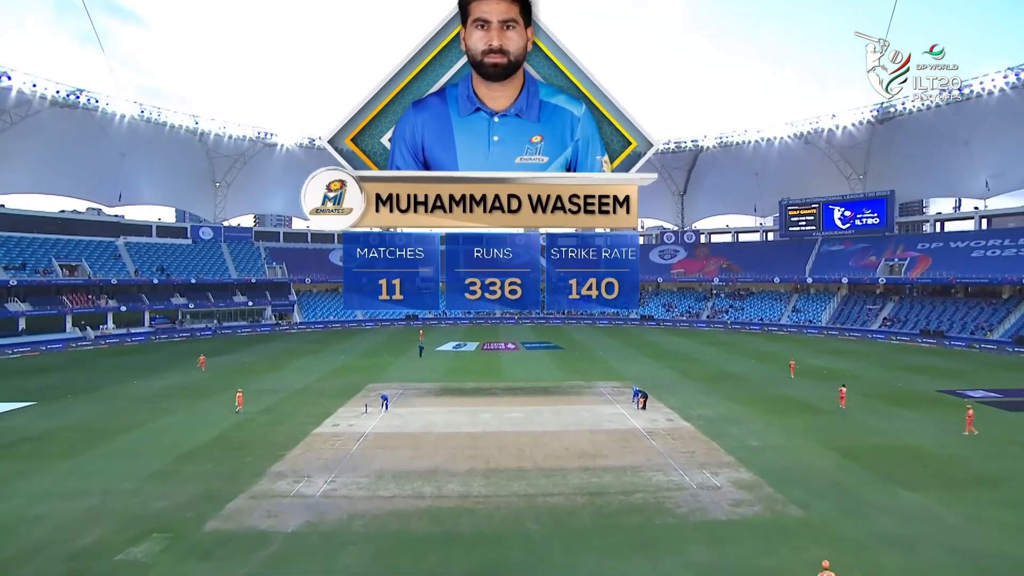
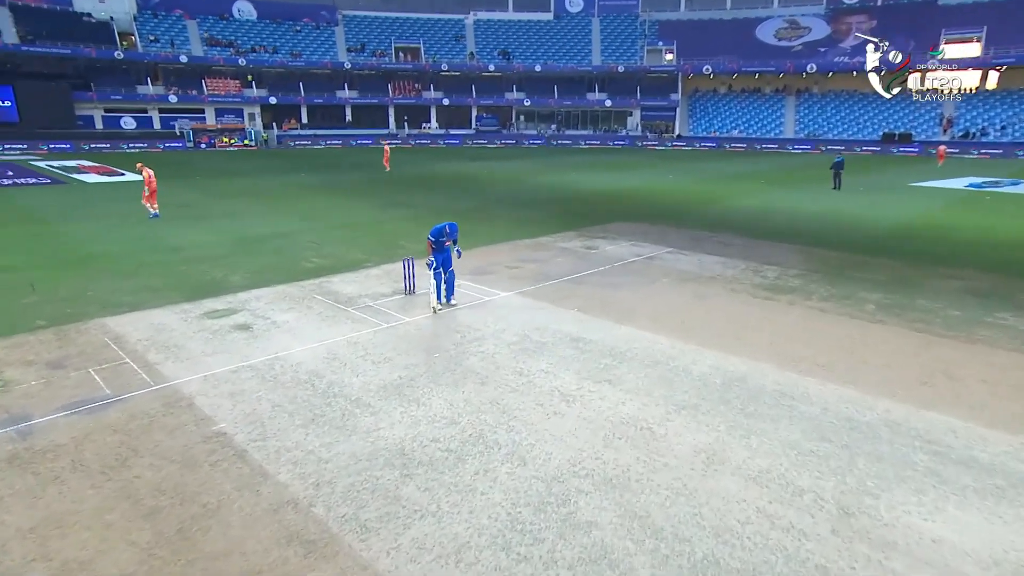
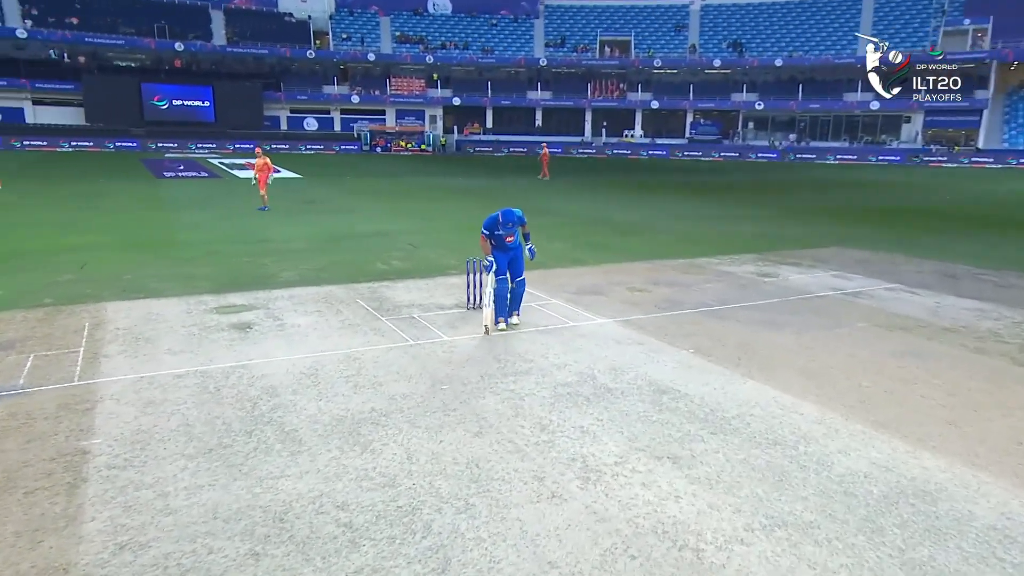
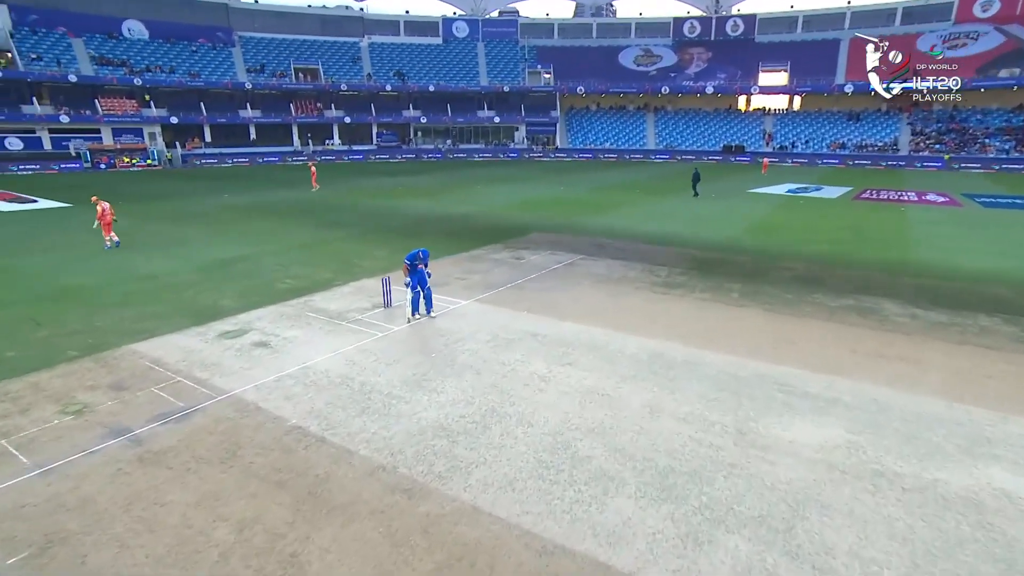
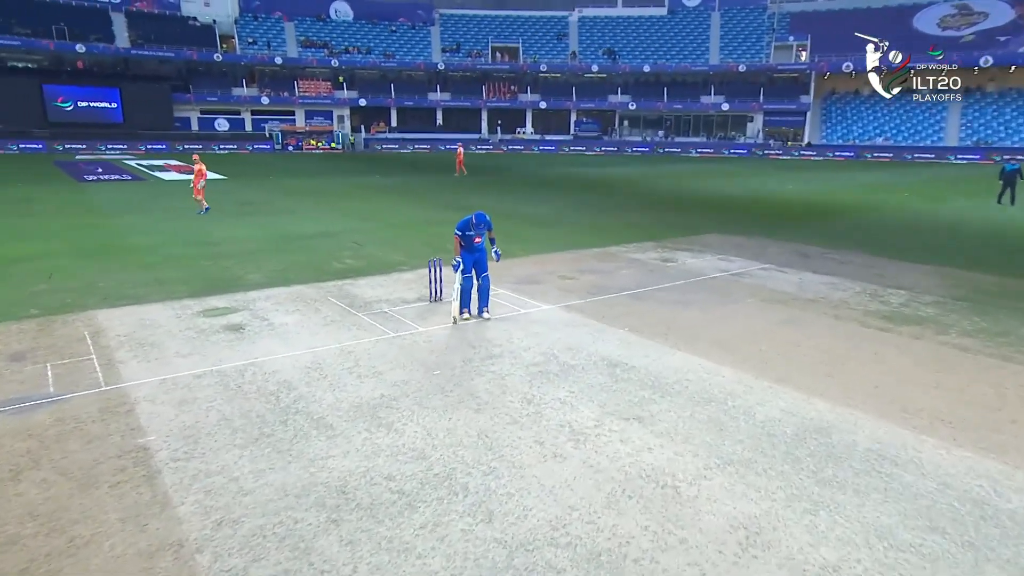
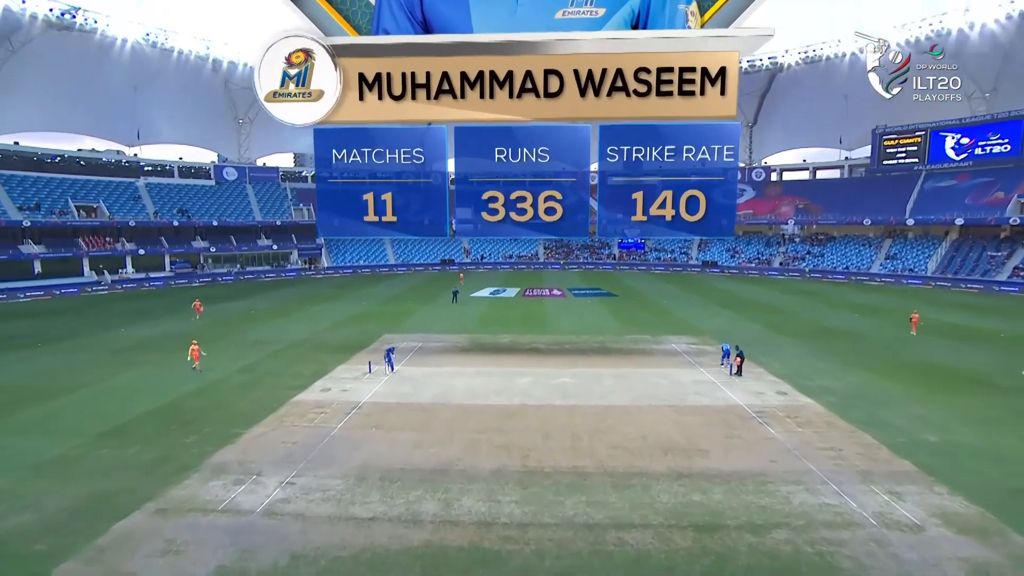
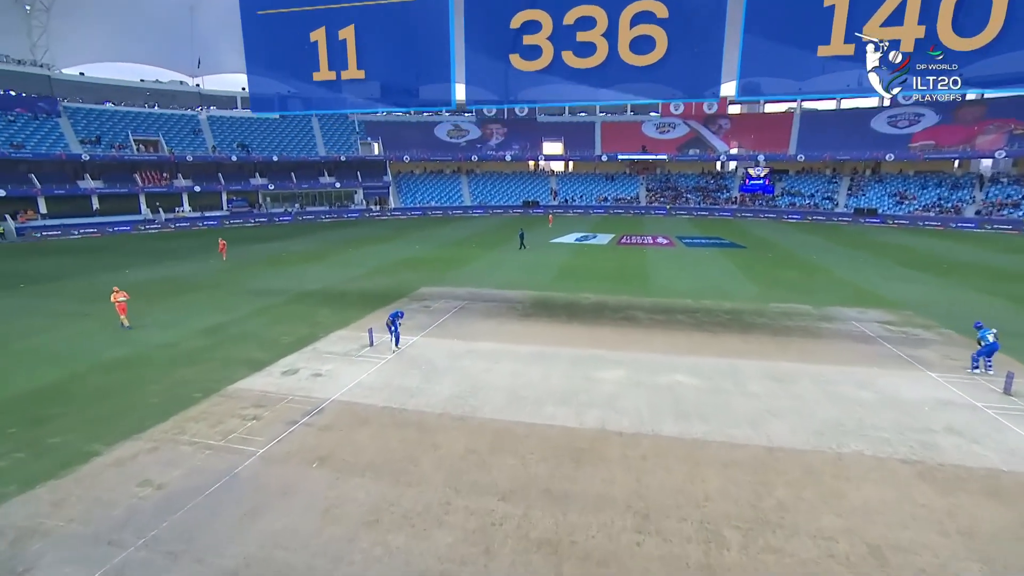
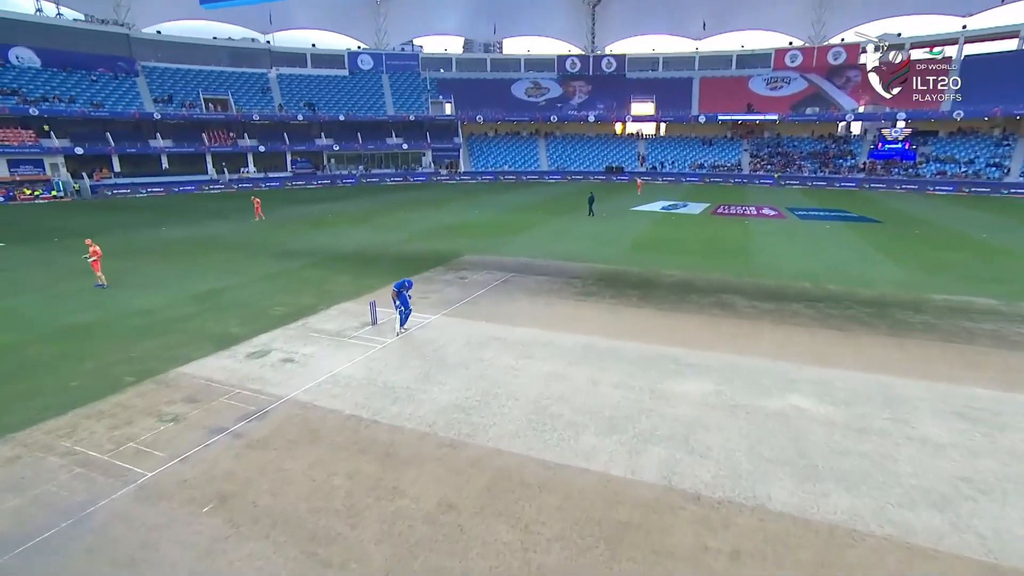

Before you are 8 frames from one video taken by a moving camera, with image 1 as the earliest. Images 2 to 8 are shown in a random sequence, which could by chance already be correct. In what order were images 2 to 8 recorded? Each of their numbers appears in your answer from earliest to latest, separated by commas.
6, 7, 8, 4, 2, 5, 3
